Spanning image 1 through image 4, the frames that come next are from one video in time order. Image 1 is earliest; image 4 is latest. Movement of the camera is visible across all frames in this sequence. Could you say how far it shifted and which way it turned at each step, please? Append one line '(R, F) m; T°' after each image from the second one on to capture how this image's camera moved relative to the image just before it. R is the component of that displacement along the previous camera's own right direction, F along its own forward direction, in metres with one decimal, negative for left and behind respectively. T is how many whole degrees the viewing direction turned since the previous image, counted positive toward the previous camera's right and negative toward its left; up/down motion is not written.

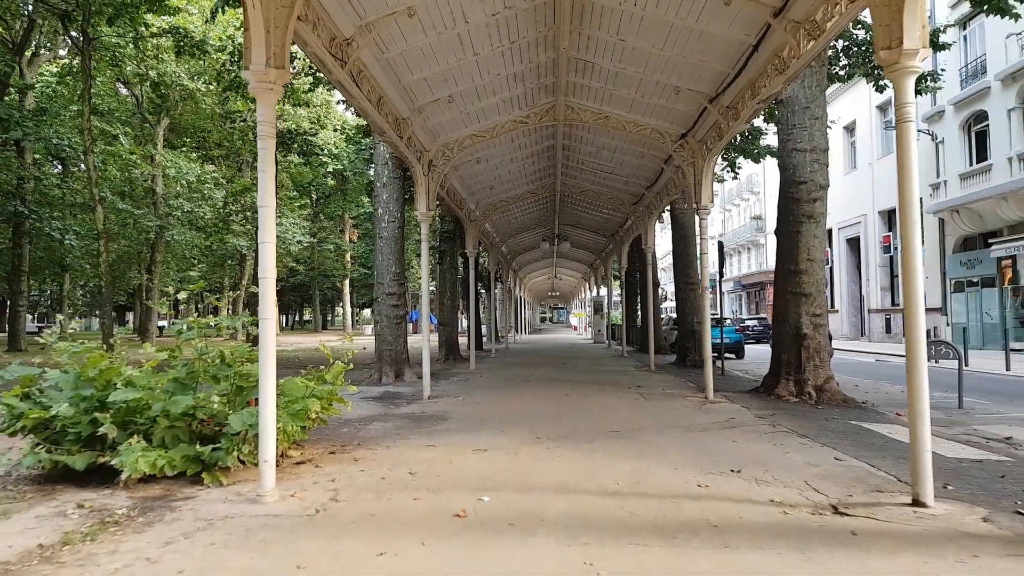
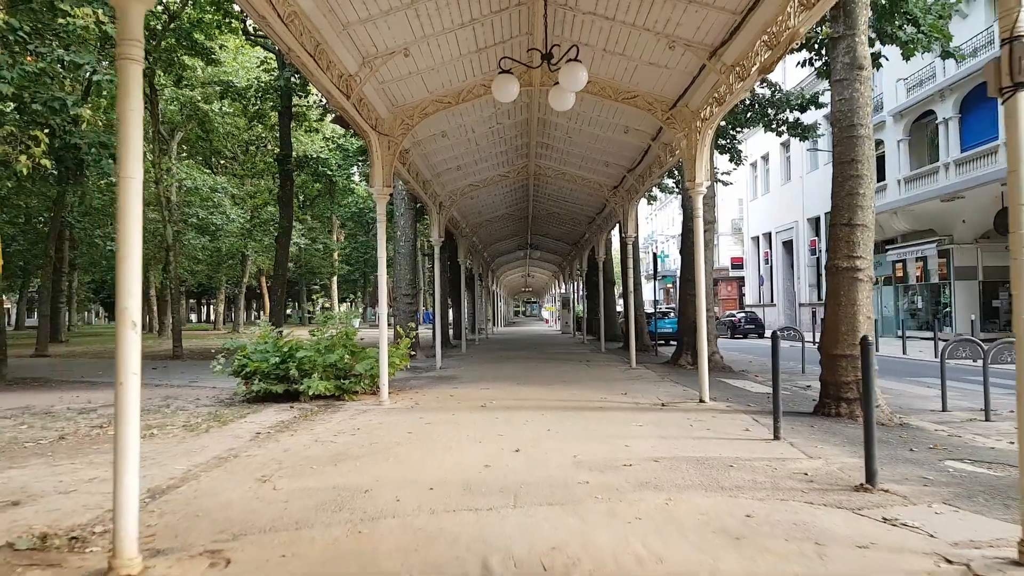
(-0.3, -4.8) m; +2°
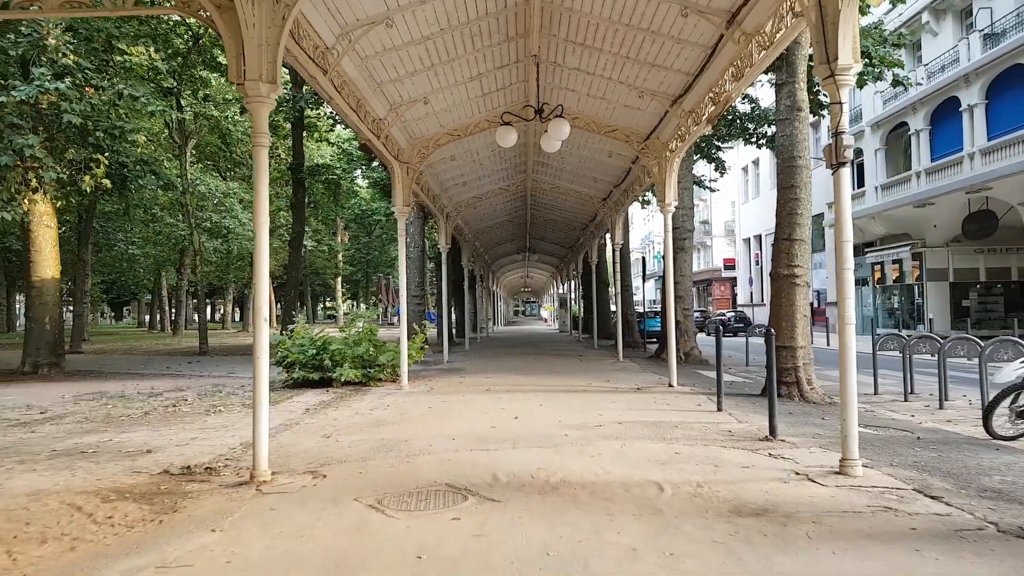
(0.0, -1.8) m; 0°
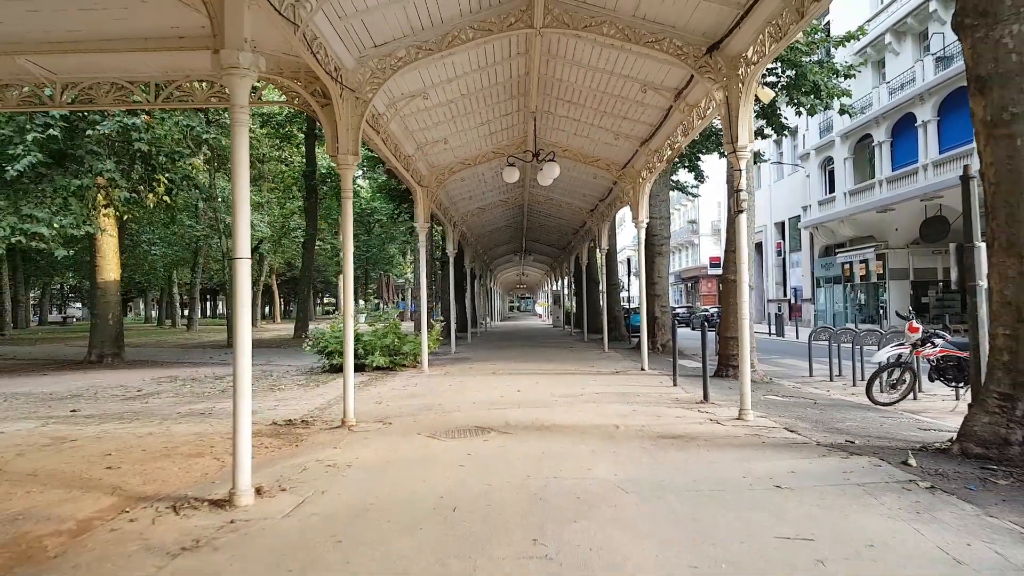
(-0.1, -2.5) m; 0°
